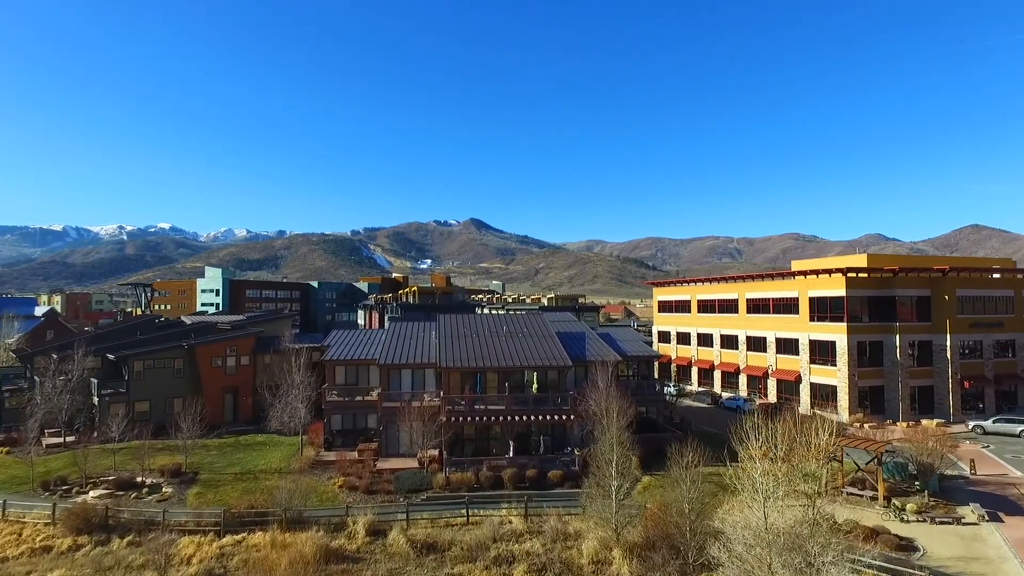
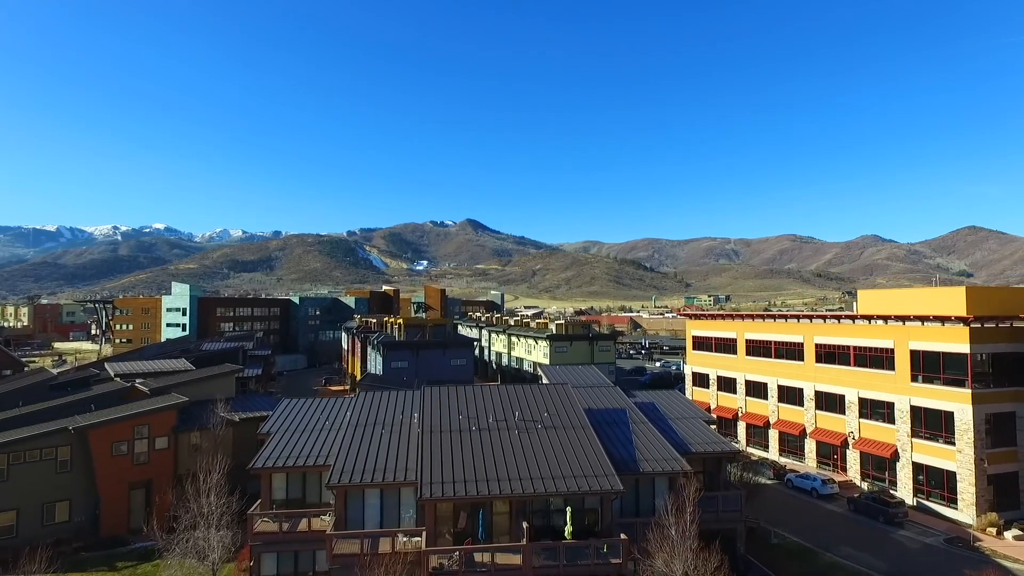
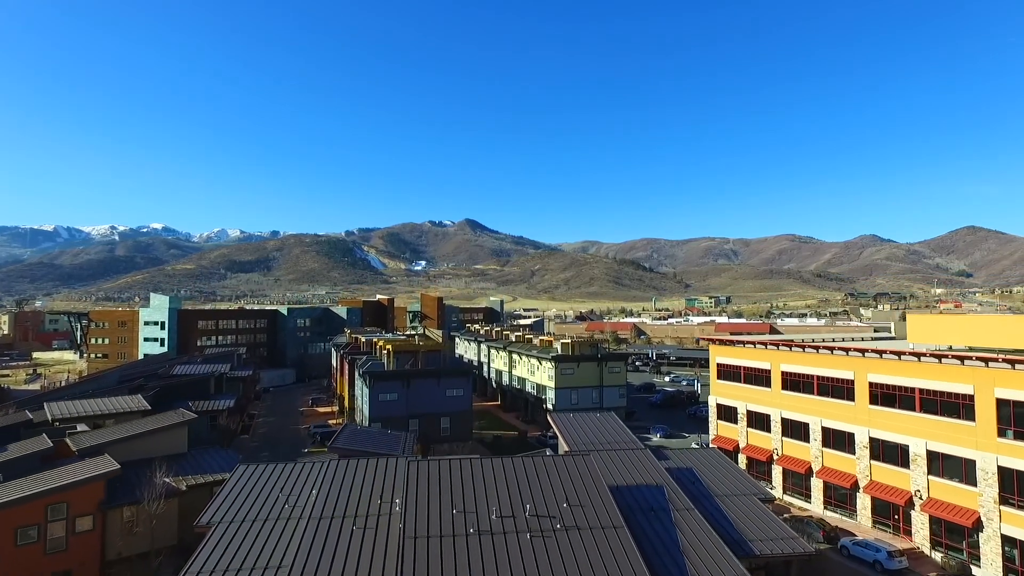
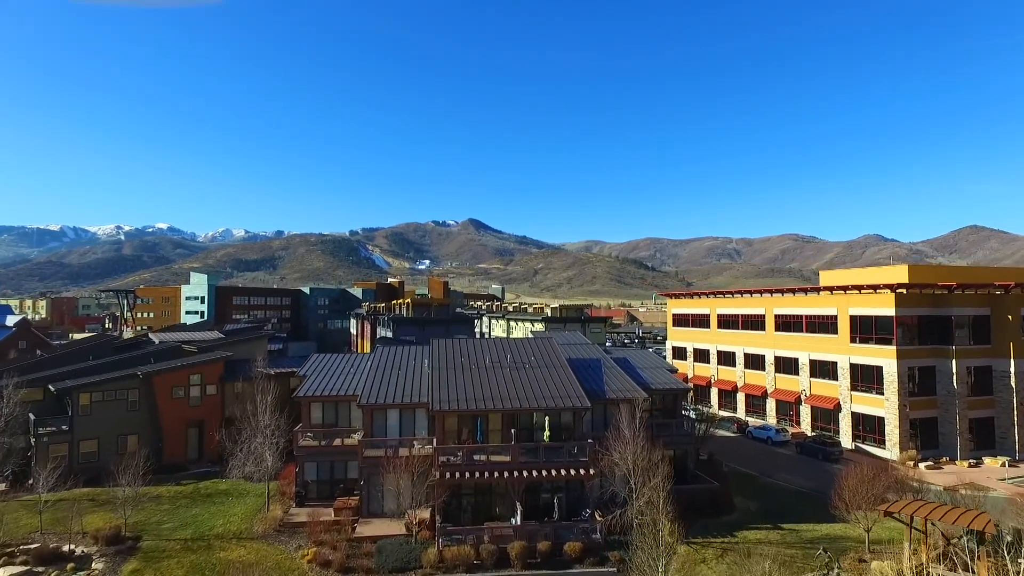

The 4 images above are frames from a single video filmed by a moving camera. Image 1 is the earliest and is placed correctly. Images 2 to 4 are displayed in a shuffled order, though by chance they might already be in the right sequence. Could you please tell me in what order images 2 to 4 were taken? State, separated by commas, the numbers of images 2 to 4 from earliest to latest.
4, 2, 3
